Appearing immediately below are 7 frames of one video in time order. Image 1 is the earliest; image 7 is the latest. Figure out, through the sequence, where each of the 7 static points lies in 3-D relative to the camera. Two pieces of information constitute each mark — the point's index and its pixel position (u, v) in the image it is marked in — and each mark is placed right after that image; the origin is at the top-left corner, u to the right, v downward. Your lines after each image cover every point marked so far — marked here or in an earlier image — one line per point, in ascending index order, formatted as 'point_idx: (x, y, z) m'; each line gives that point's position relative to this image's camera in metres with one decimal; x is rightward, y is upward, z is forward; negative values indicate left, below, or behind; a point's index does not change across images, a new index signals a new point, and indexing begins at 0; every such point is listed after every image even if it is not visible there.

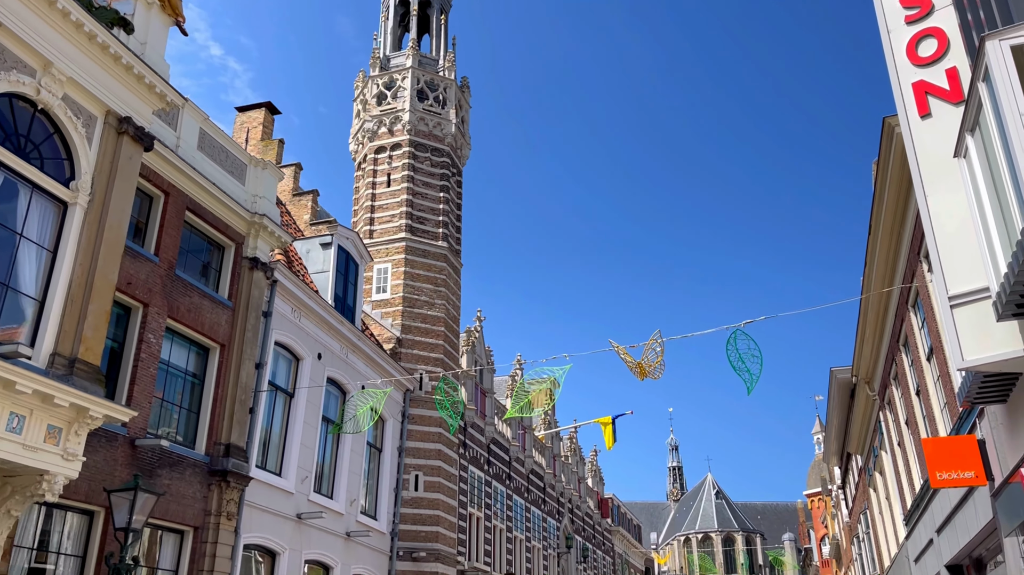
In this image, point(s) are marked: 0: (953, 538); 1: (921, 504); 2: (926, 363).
0: (+6.0, -3.4, +11.5) m
1: (+6.5, -3.4, +13.5) m
2: (+5.8, -1.1, +12.0) m
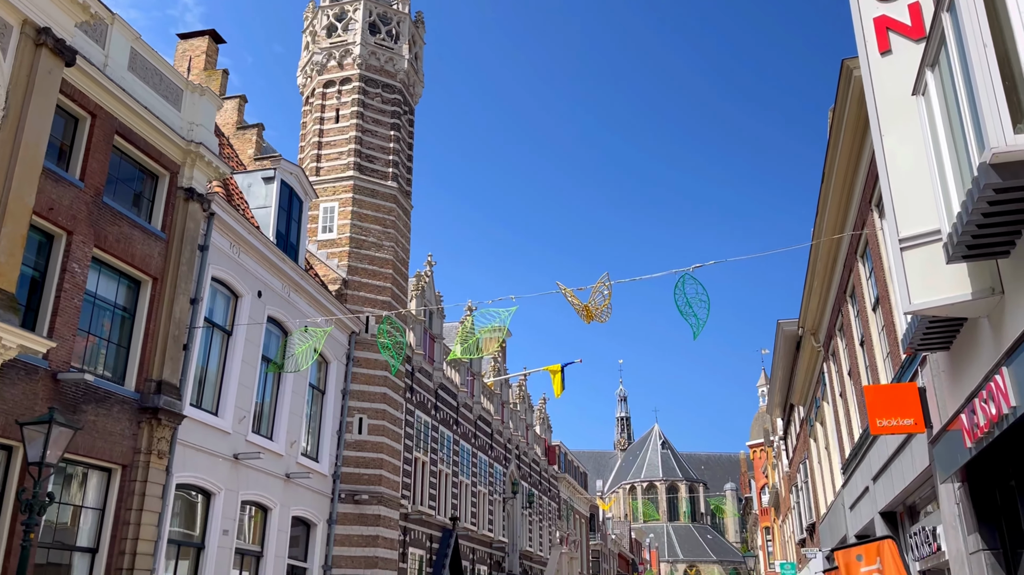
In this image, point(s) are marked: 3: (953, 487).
0: (+5.2, -2.7, +11.7) m
1: (+5.6, -2.6, +13.7) m
2: (+5.1, -0.4, +12.0) m
3: (+4.2, -1.9, +8.0) m
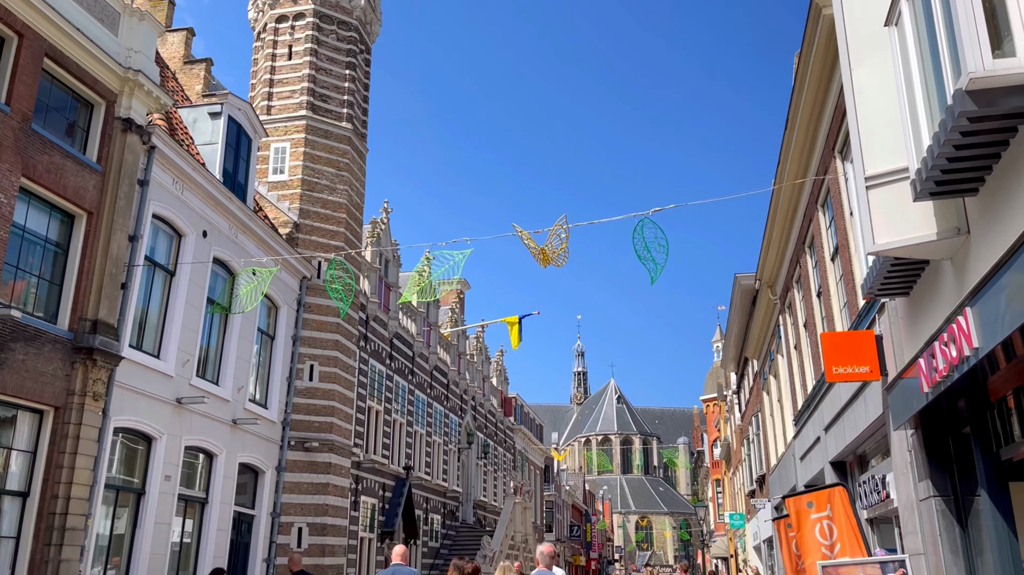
0: (+4.5, -2.0, +11.7) m
1: (+4.8, -1.8, +13.7) m
2: (+4.4, +0.3, +11.9) m
3: (+3.7, -1.4, +8.0) m
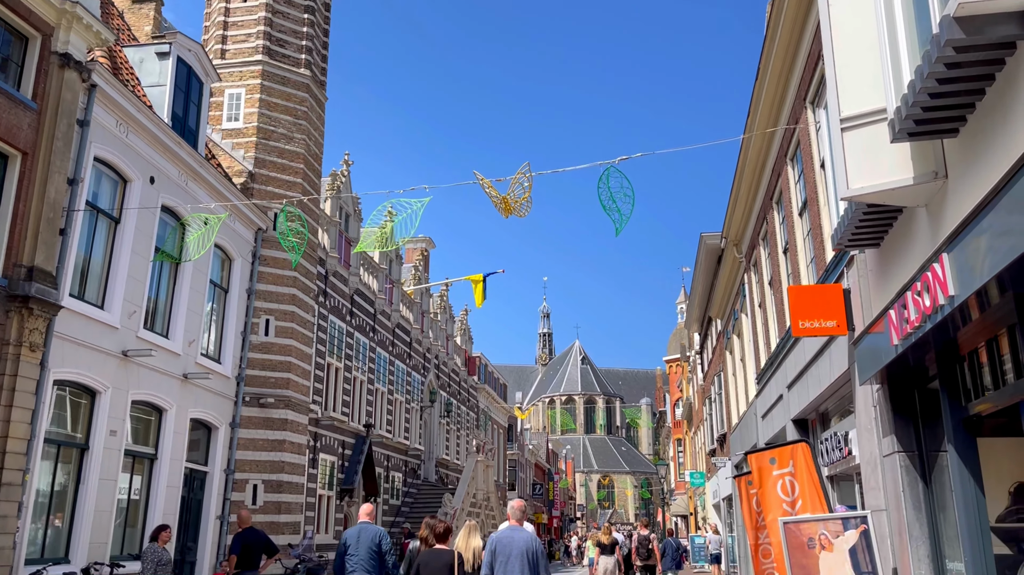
0: (+4.0, -1.4, +11.6) m
1: (+4.2, -1.2, +13.6) m
2: (+3.9, +1.0, +11.7) m
3: (+3.3, -0.9, +7.8) m
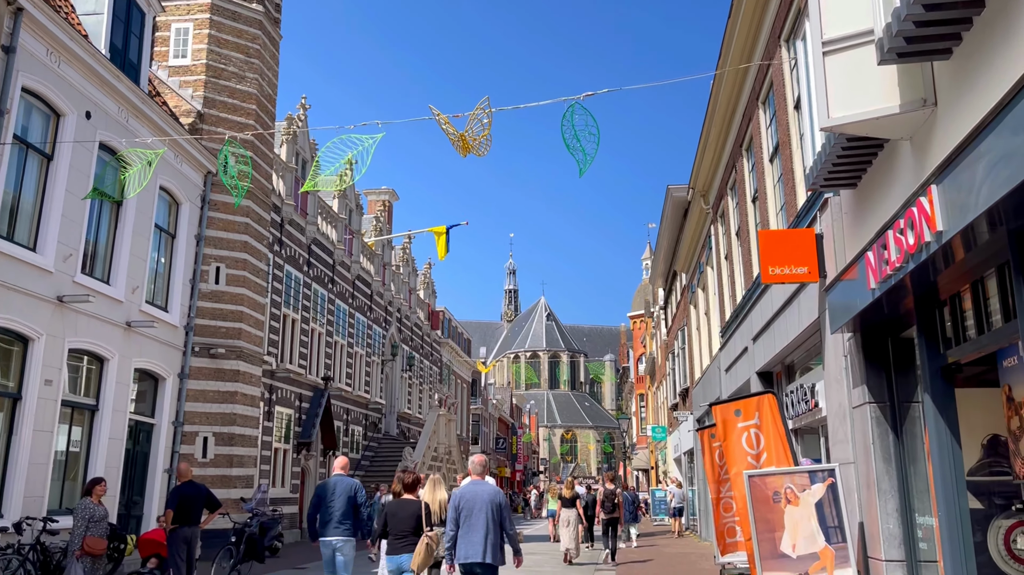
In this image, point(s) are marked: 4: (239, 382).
0: (+3.4, -0.7, +11.3) m
1: (+3.6, -0.4, +13.3) m
2: (+3.4, +1.6, +11.2) m
3: (+2.9, -0.4, +7.5) m
4: (-5.3, -1.8, +16.4) m
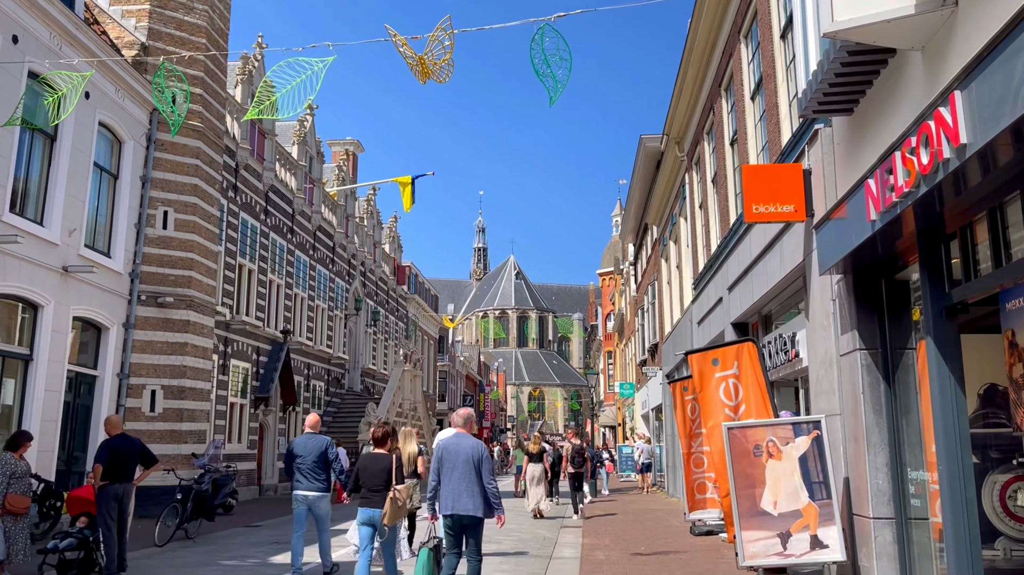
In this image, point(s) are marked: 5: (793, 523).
0: (+3.0, -0.1, +10.7) m
1: (+3.1, +0.4, +12.7) m
2: (+2.9, +2.3, +10.6) m
3: (+2.6, +0.1, +6.9) m
4: (-5.9, -0.8, +15.6) m
5: (+2.1, -1.8, +6.4) m
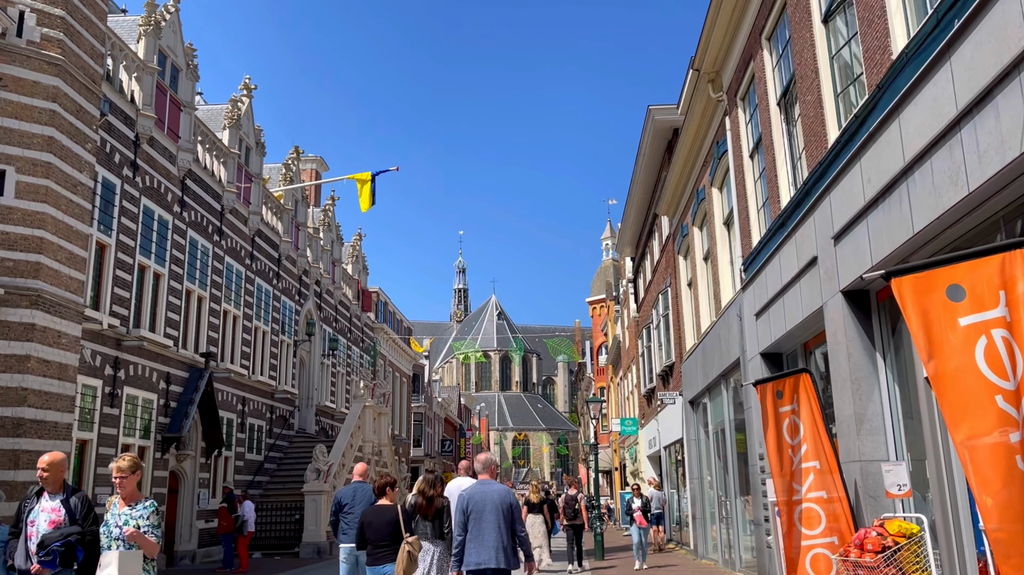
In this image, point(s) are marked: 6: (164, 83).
0: (+2.8, +0.4, +6.4) m
1: (+2.9, +0.8, +8.4) m
2: (+2.8, +2.8, +6.4) m
3: (+2.5, +0.8, +2.5) m
4: (-6.2, -0.7, +11.0) m
5: (+2.1, -1.0, +2.0) m
6: (-6.8, +4.0, +16.6) m
